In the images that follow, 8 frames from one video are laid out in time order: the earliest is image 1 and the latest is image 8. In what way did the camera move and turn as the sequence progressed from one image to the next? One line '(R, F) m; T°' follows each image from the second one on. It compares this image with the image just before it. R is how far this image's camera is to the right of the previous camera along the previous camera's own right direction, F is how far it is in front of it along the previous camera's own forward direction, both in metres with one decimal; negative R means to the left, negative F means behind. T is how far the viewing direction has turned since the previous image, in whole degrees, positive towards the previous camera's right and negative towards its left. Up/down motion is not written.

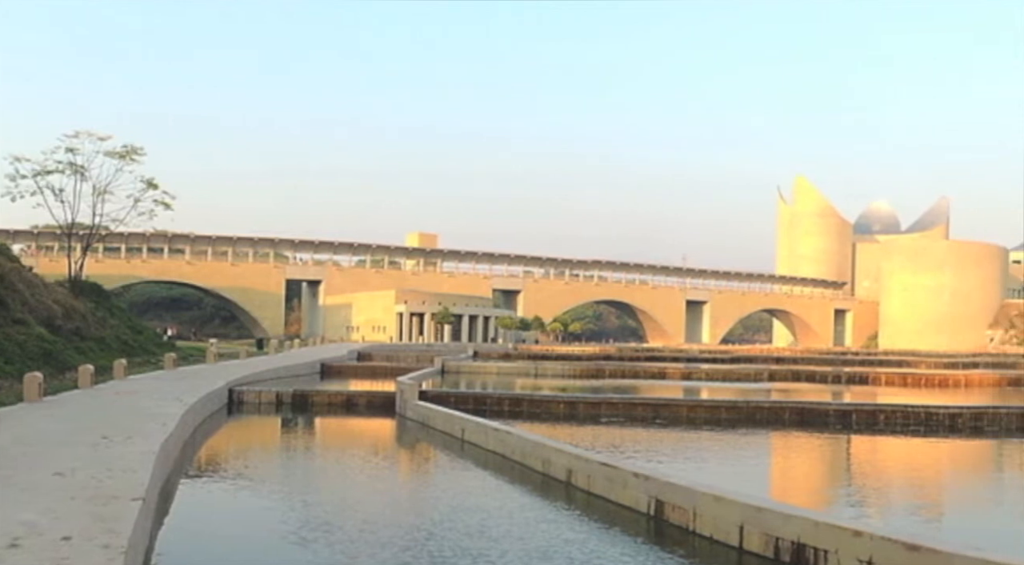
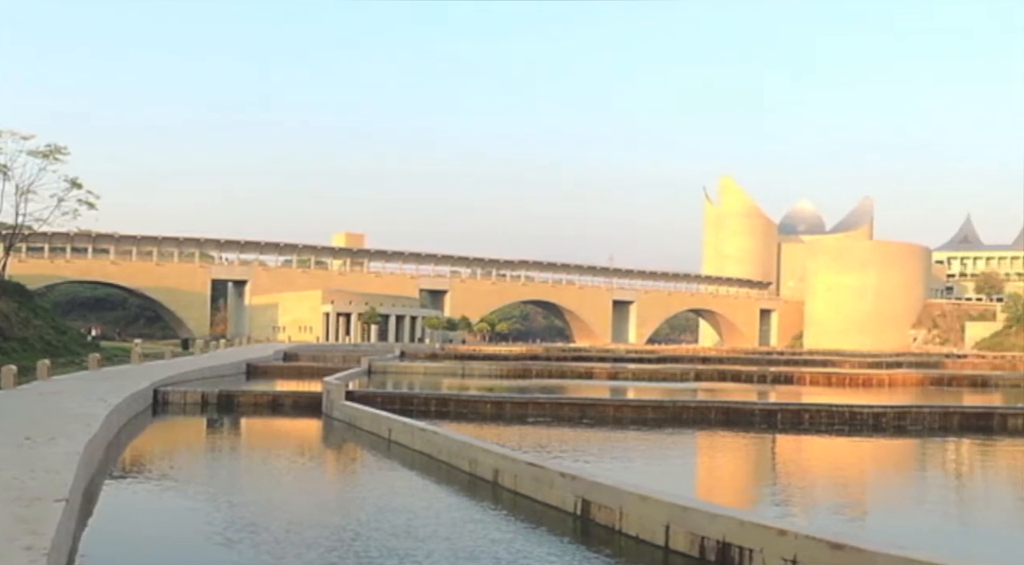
(+0.7, 0.0) m; +1°
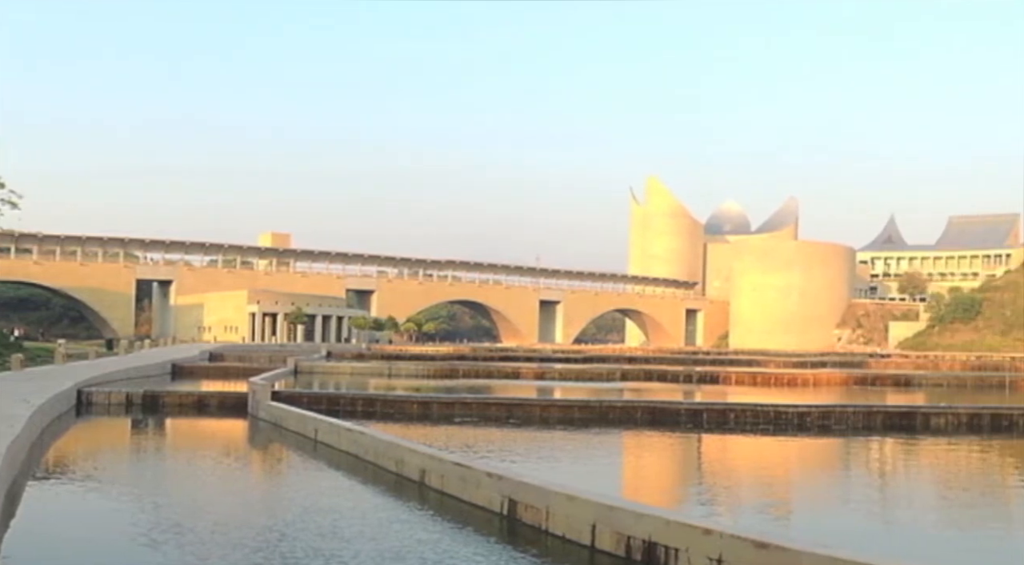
(+0.7, 0.0) m; +1°
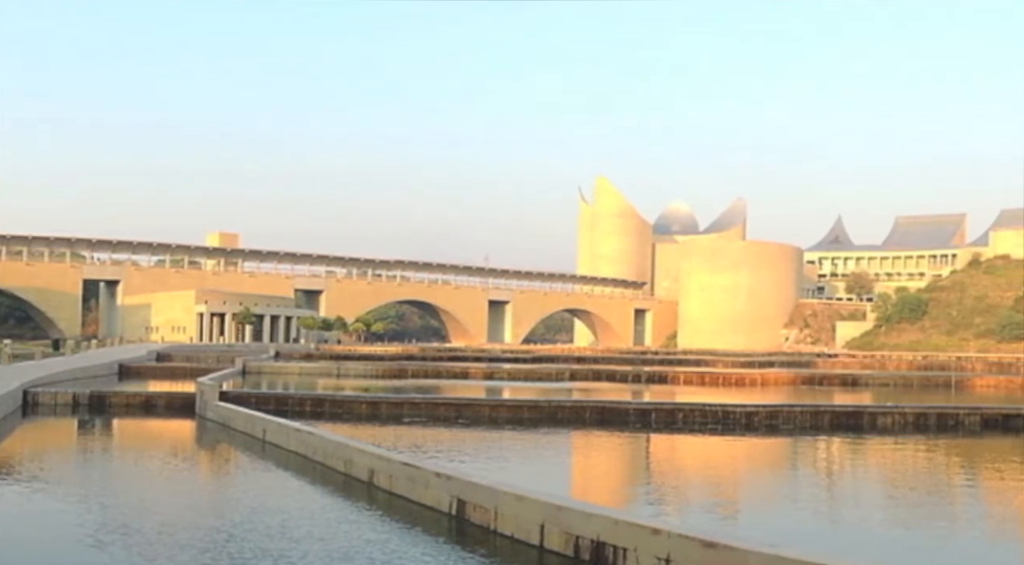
(+0.5, 0.0) m; +1°
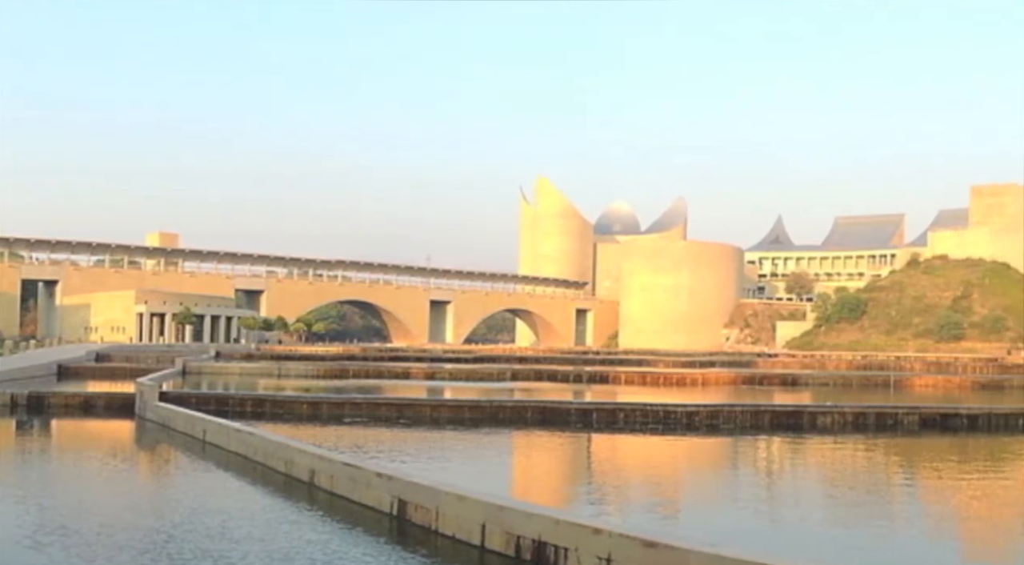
(+0.5, 0.0) m; +1°
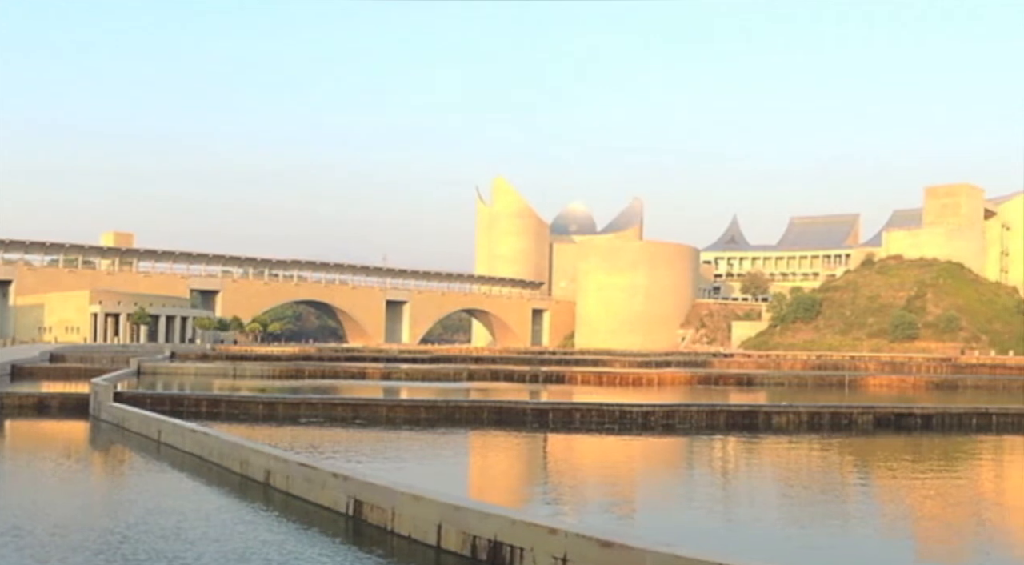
(+0.4, 0.0) m; +1°
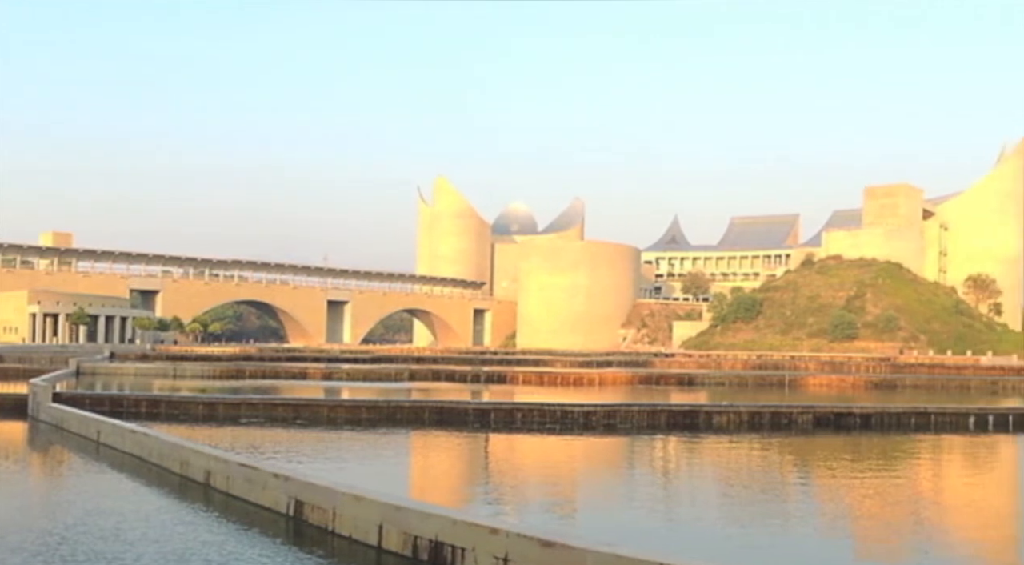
(+0.5, 0.0) m; +1°
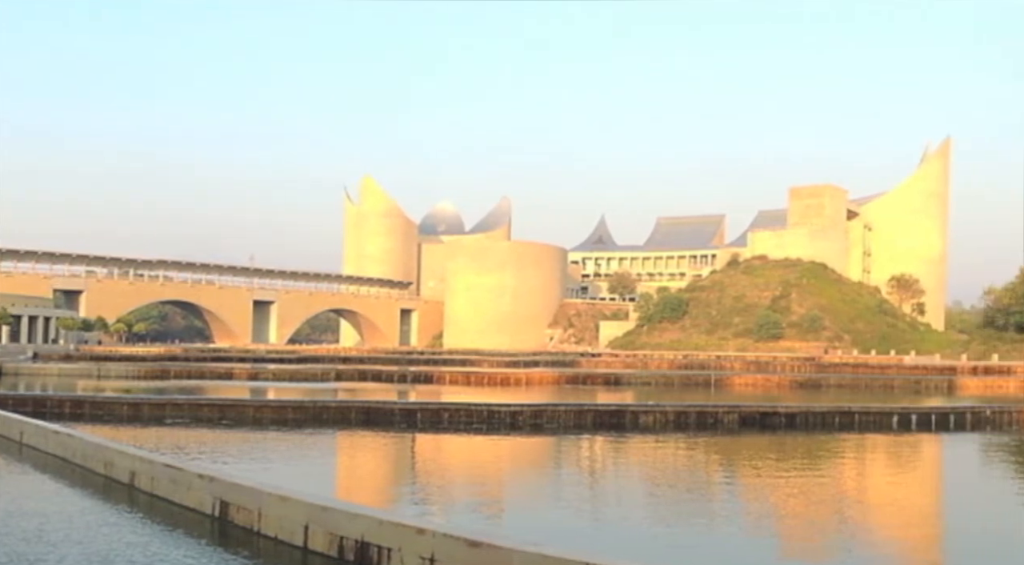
(+0.7, 0.0) m; +1°
